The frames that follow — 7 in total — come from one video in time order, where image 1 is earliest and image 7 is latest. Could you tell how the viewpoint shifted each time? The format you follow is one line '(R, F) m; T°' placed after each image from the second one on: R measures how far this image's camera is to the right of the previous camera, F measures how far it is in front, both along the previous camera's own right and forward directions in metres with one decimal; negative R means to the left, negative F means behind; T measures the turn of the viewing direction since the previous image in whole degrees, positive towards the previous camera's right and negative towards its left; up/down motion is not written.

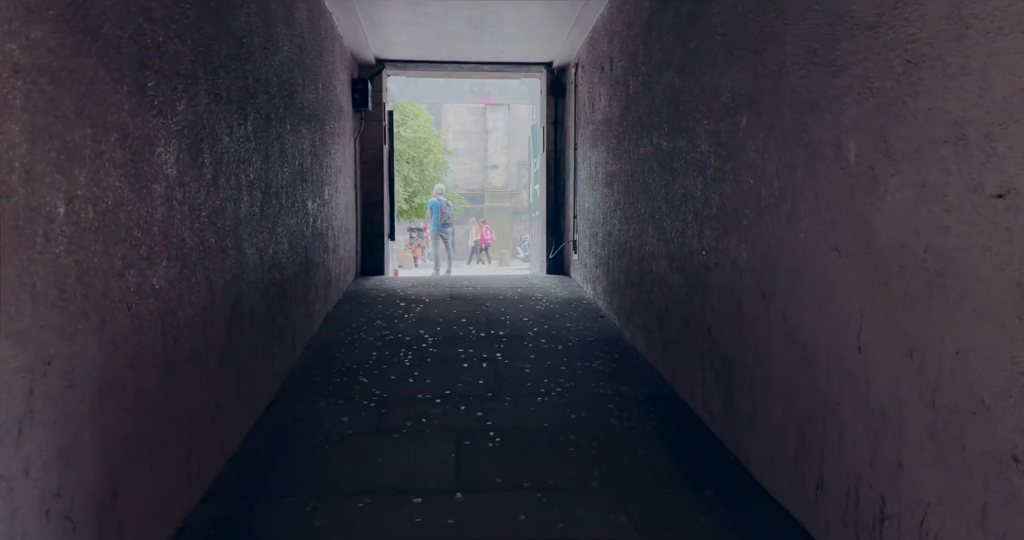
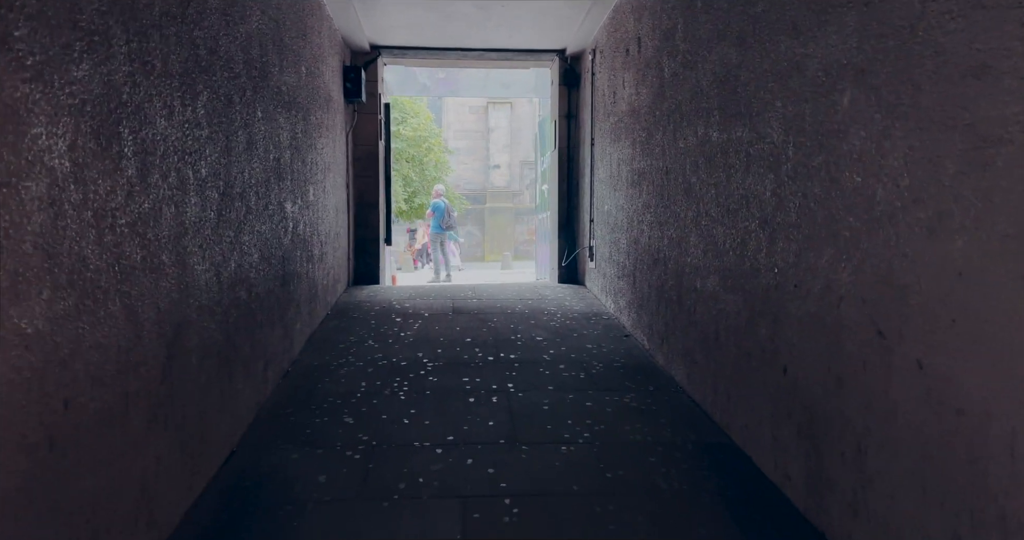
(-0.1, +0.6) m; 0°
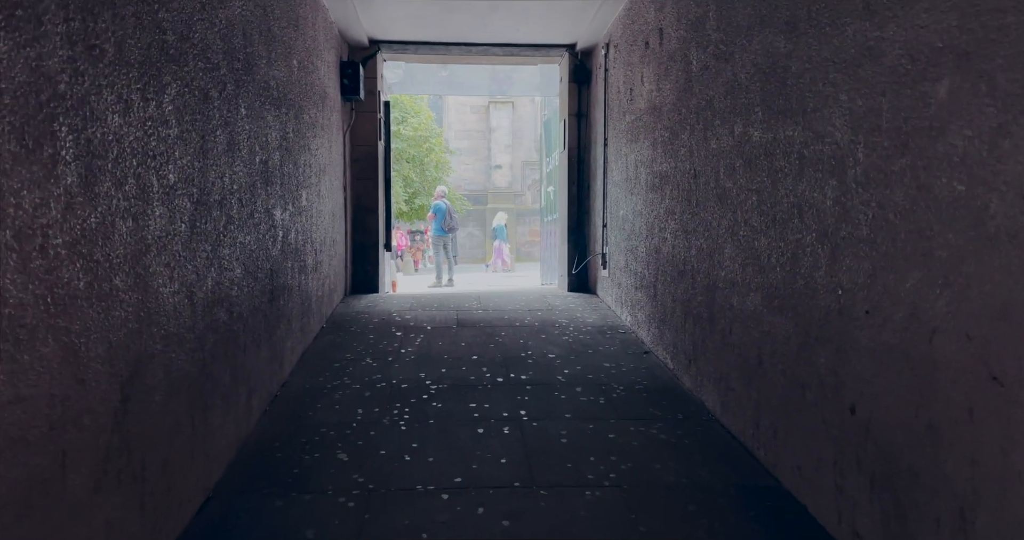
(-0.1, +0.3) m; 0°
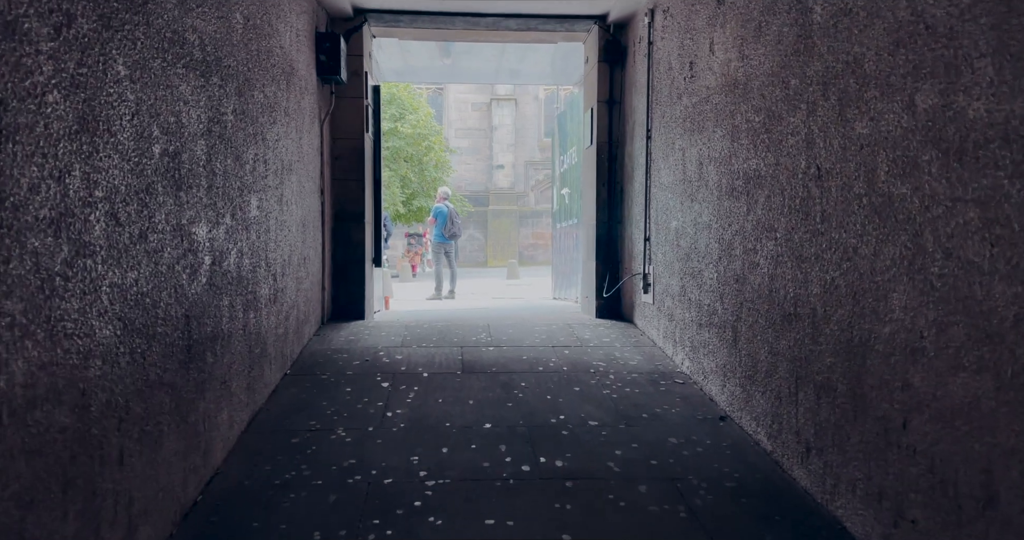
(-0.1, +1.1) m; 0°
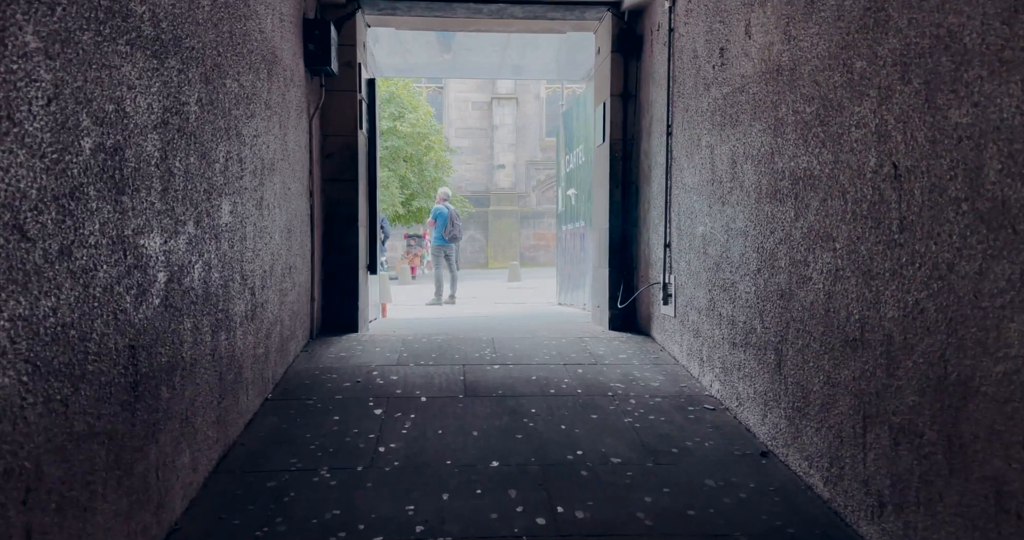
(0.0, +0.4) m; 0°
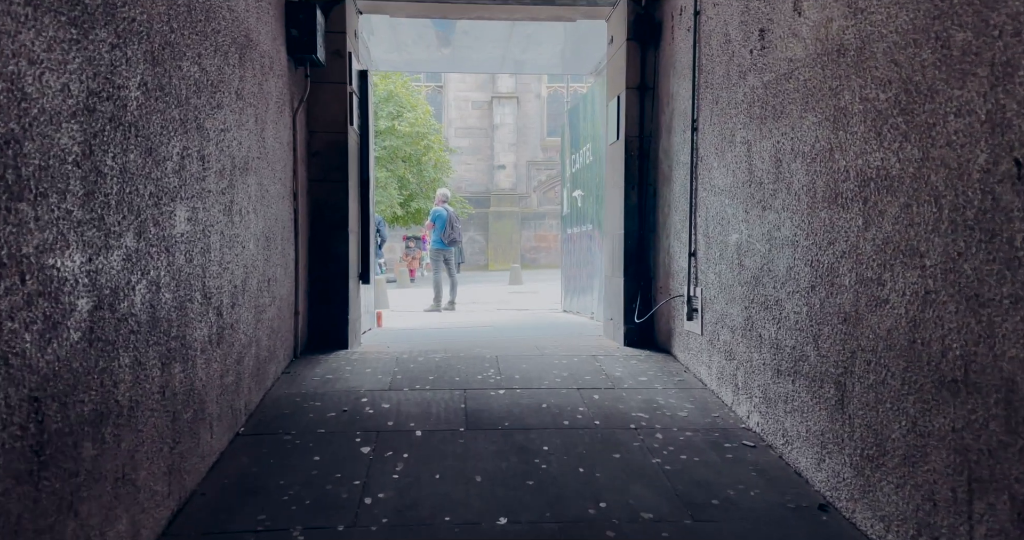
(0.0, +0.4) m; 0°
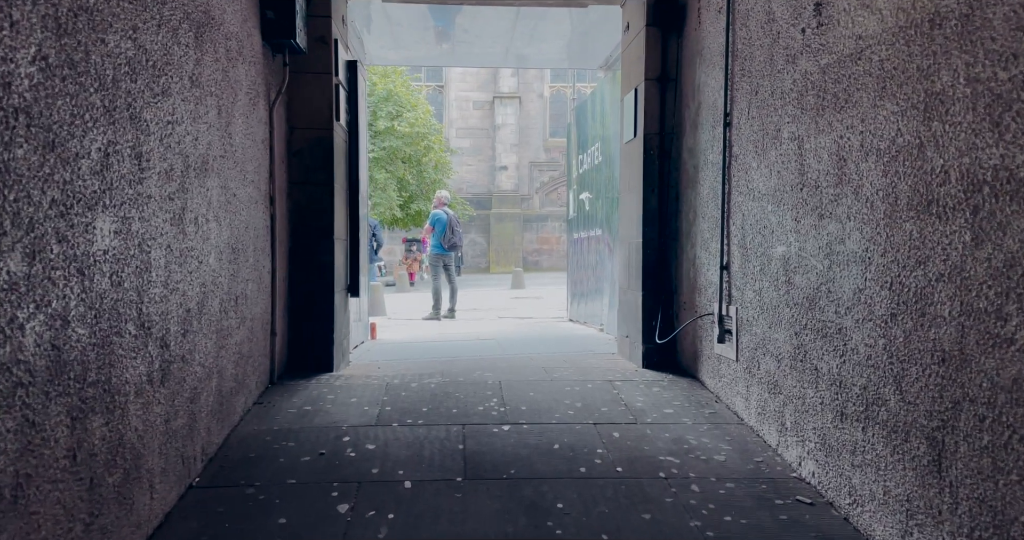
(0.0, +0.4) m; 0°
